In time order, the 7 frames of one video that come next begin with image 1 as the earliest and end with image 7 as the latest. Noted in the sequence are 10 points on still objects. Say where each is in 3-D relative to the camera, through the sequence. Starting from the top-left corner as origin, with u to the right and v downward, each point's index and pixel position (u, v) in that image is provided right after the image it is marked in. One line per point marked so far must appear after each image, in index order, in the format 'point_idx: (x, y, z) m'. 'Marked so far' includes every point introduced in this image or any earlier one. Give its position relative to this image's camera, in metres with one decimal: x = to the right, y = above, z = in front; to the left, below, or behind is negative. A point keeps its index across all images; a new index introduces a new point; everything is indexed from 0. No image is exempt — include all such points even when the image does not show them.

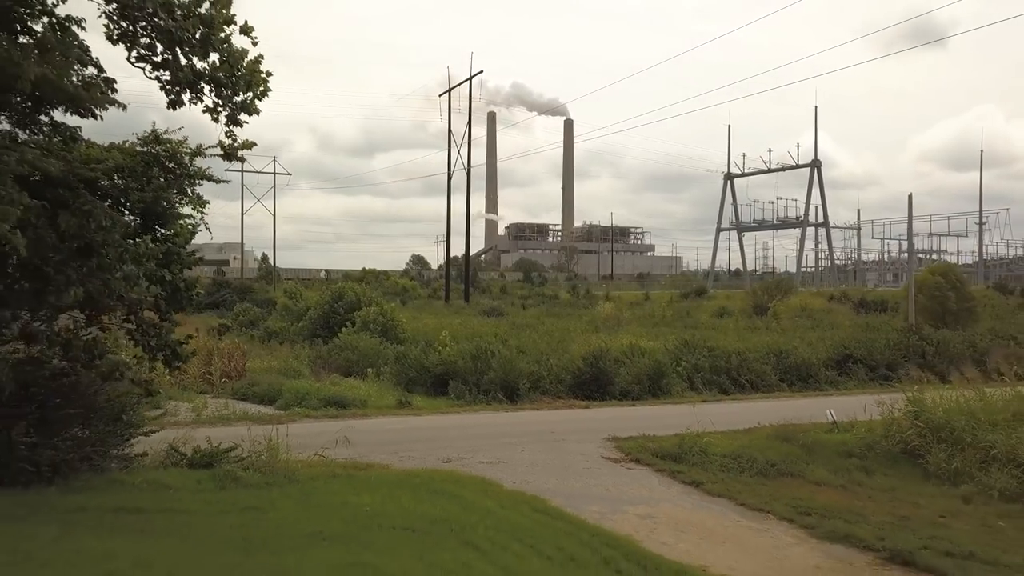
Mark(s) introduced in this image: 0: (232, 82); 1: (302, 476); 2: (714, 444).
0: (-3.1, +2.3, +9.4) m
1: (-2.8, -2.5, +11.1) m
2: (+3.6, -2.8, +15.0) m
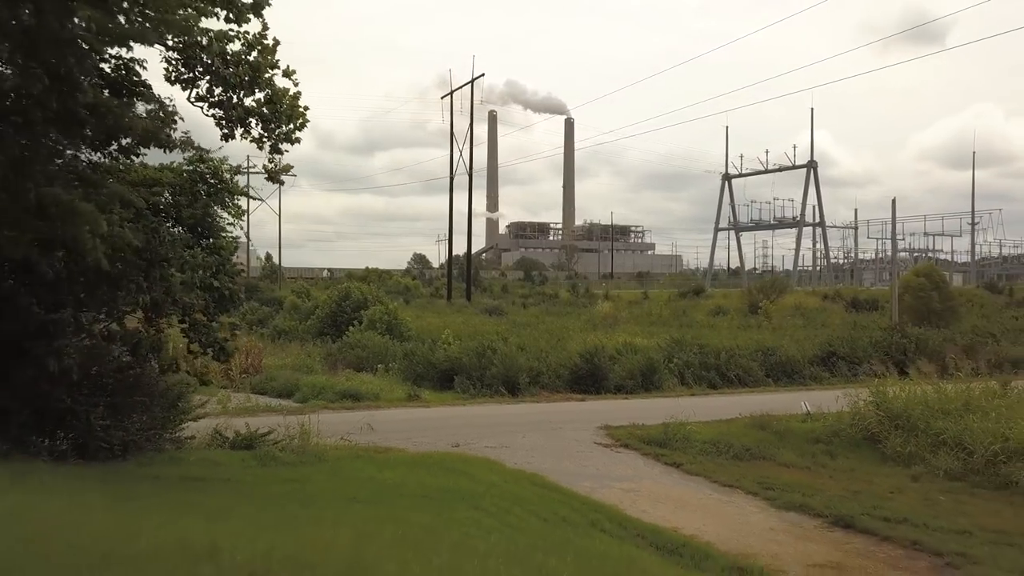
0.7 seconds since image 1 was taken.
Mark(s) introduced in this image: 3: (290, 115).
0: (-3.1, +2.2, +11.0) m
1: (-2.7, -2.6, +12.7) m
2: (+3.6, -2.8, +16.6) m
3: (-3.0, +2.3, +11.1) m
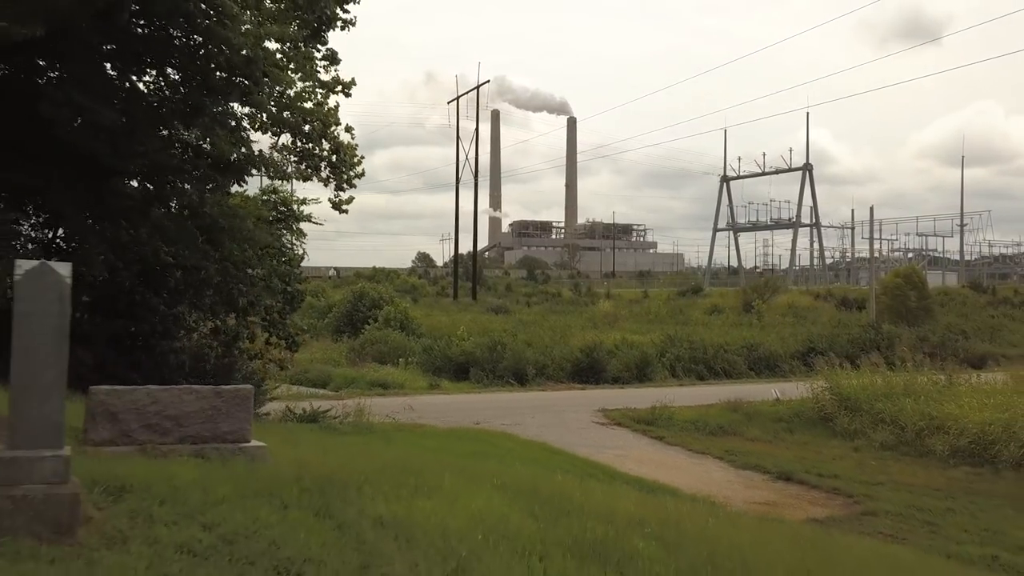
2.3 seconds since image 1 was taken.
0: (-2.8, +2.1, +14.0) m
1: (-2.5, -2.7, +15.7) m
2: (+3.9, -2.9, +19.6) m
3: (-2.8, +2.2, +14.1) m
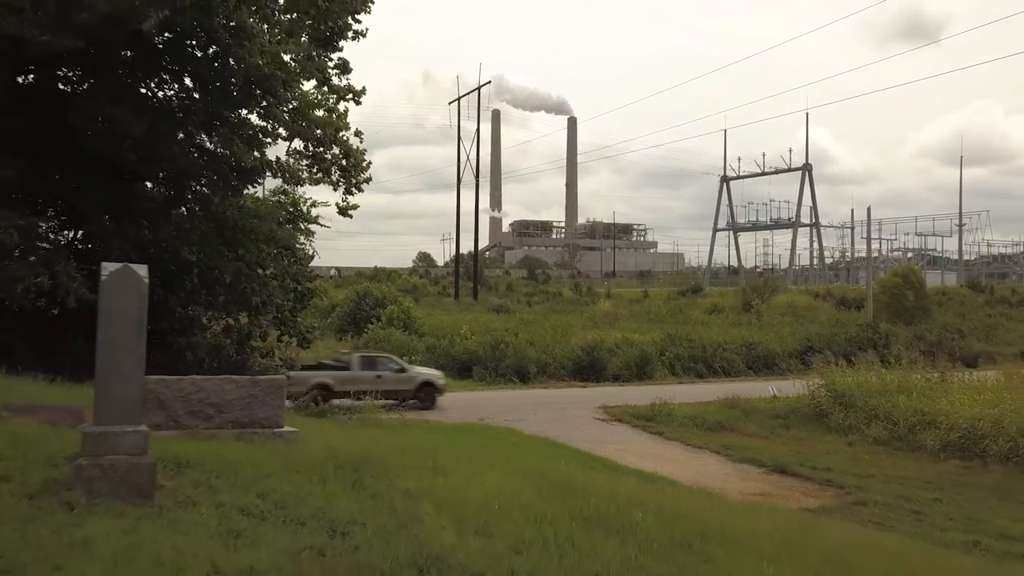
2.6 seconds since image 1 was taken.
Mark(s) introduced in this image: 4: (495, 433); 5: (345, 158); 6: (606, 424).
0: (-2.8, +2.1, +14.5) m
1: (-2.4, -2.6, +16.2) m
2: (+4.0, -2.9, +20.1) m
3: (-2.7, +2.2, +14.6) m
4: (-0.3, -2.8, +16.1) m
5: (-2.9, +2.3, +14.4) m
6: (+2.1, -3.0, +18.5) m
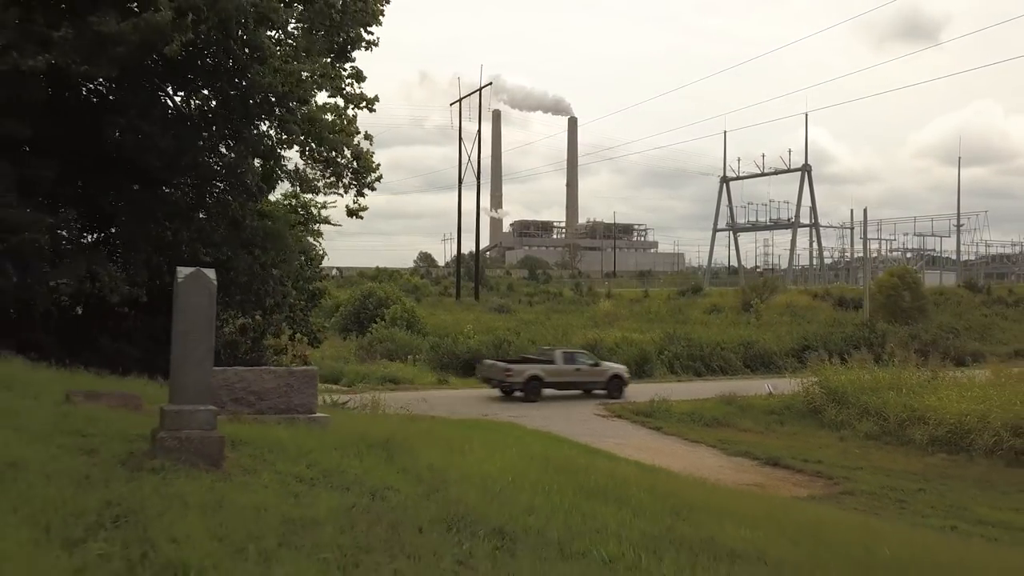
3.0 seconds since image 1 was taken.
0: (-2.7, +2.1, +15.1) m
1: (-2.4, -2.6, +16.8) m
2: (+4.0, -2.9, +20.7) m
3: (-2.6, +2.2, +15.2) m
4: (-0.3, -2.8, +16.7) m
5: (-2.8, +2.3, +15.0) m
6: (+2.1, -3.0, +19.1) m
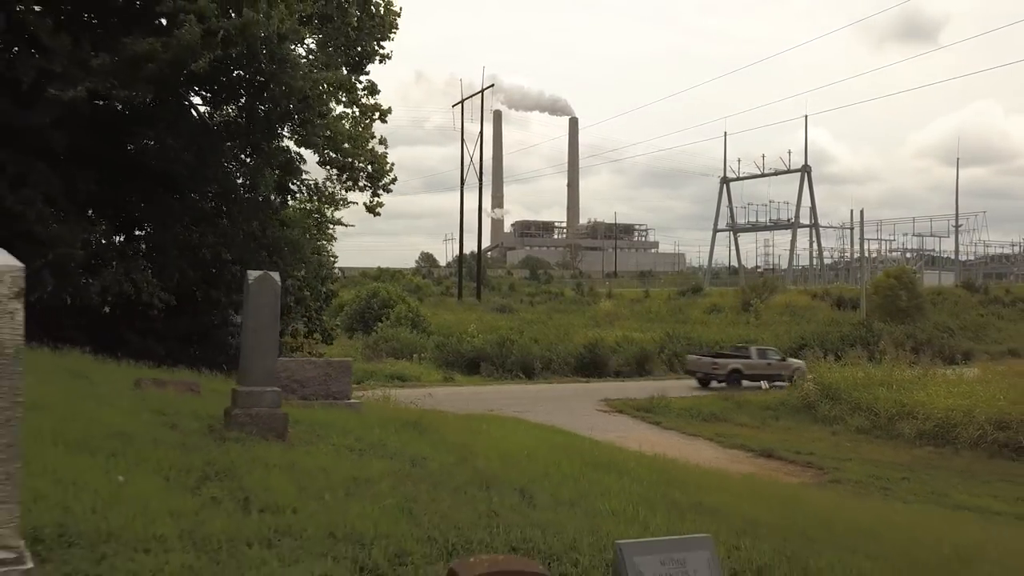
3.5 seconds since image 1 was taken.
0: (-2.6, +2.1, +15.9) m
1: (-2.2, -2.7, +17.6) m
2: (+4.2, -2.9, +21.4) m
3: (-2.5, +2.2, +15.9) m
4: (-0.1, -2.8, +17.4) m
5: (-2.7, +2.3, +15.8) m
6: (+2.3, -3.0, +19.8) m
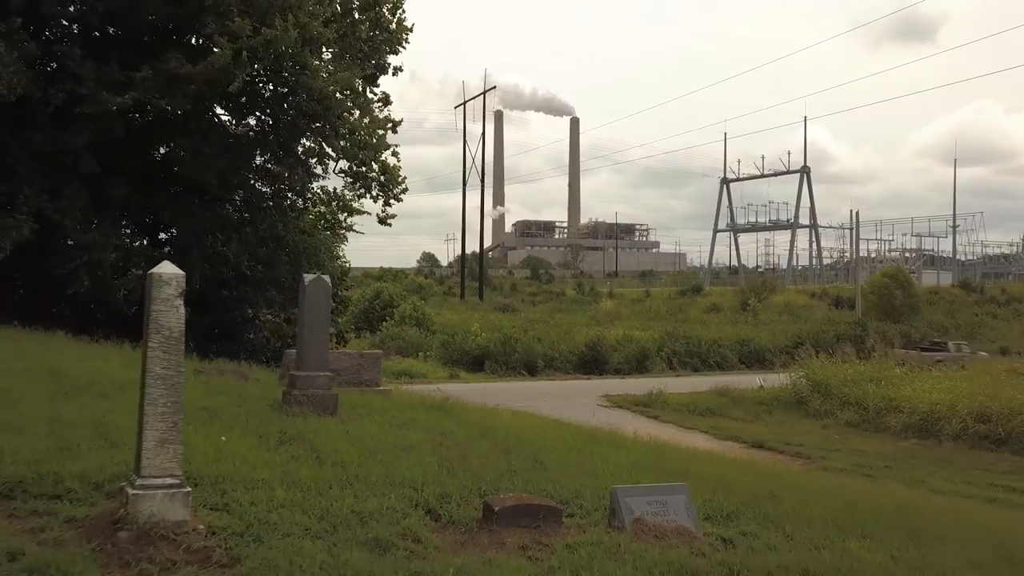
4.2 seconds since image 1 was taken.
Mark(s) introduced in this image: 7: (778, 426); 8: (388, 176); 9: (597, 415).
0: (-2.5, +2.1, +16.7) m
1: (-2.1, -2.6, +18.5) m
2: (+4.3, -2.9, +22.3) m
3: (-2.4, +2.2, +16.8) m
4: (0.0, -2.8, +18.3) m
5: (-2.6, +2.3, +16.7) m
6: (+2.4, -3.0, +20.7) m
7: (+6.2, -3.2, +19.1) m
8: (-2.5, +2.2, +16.7) m
9: (+2.0, -3.0, +19.6) m
